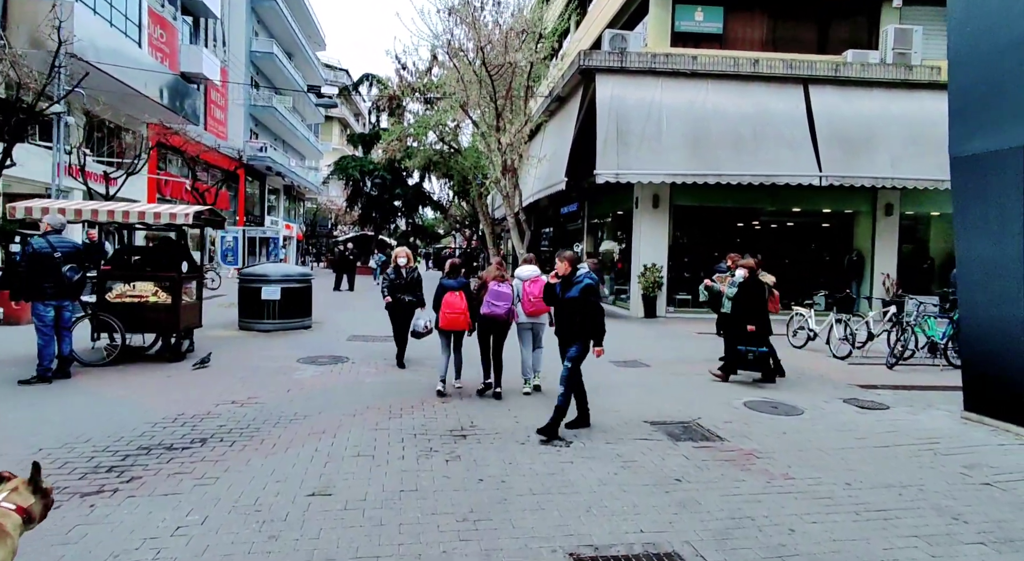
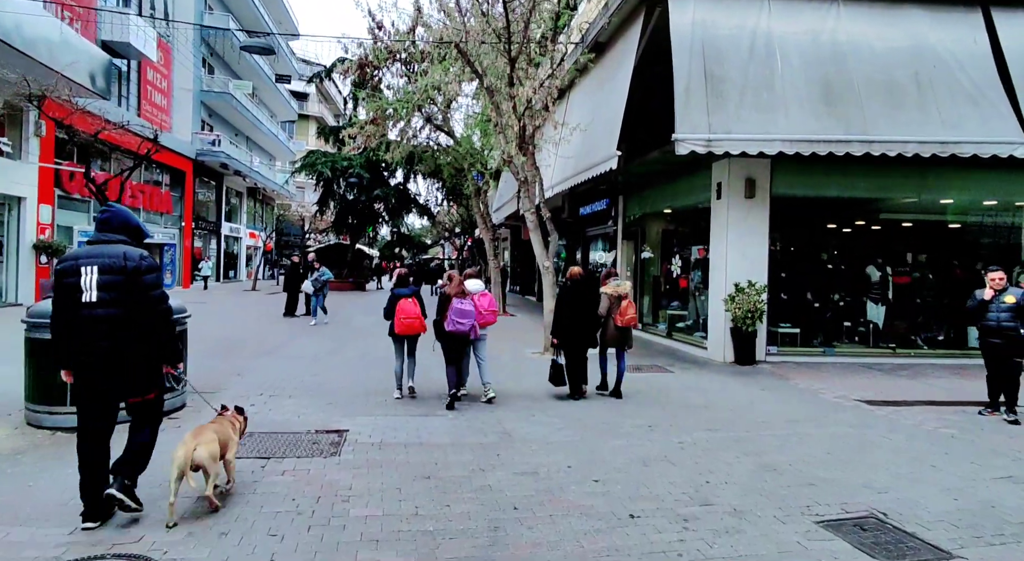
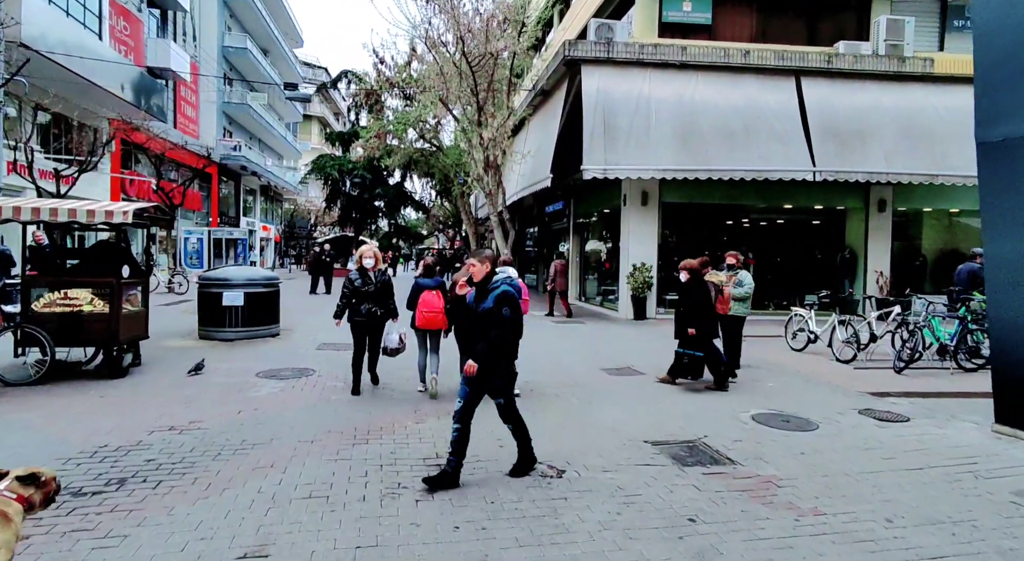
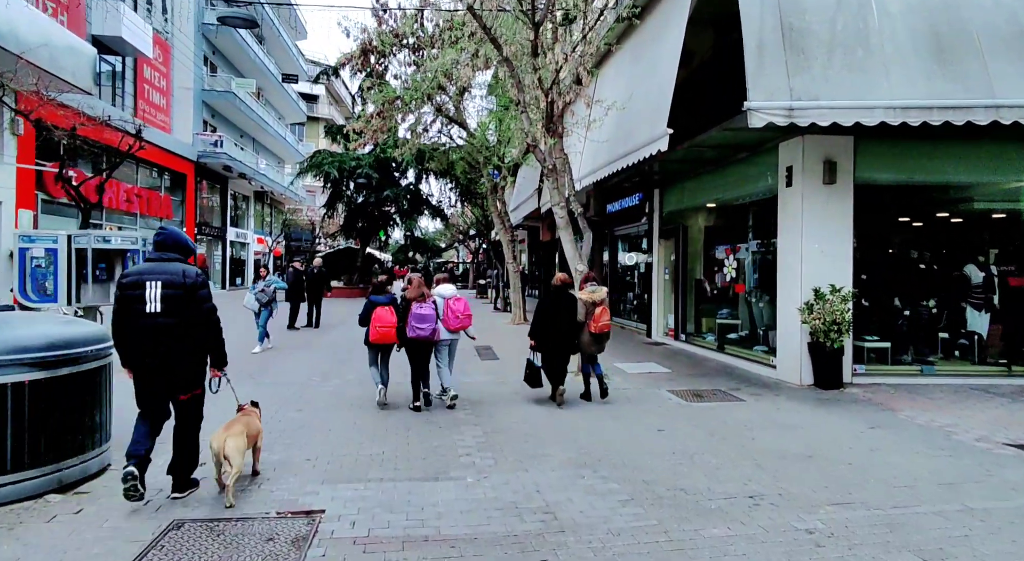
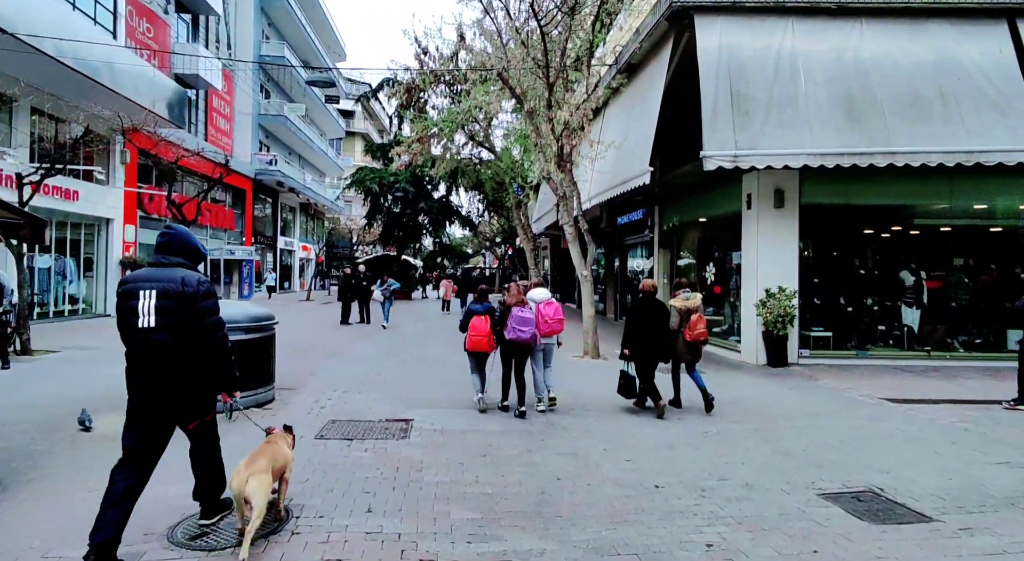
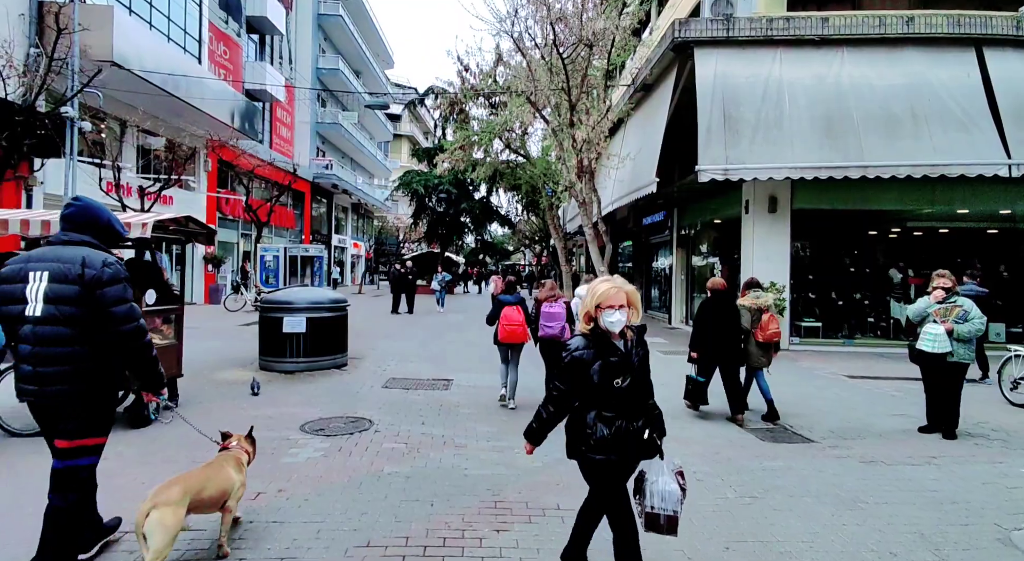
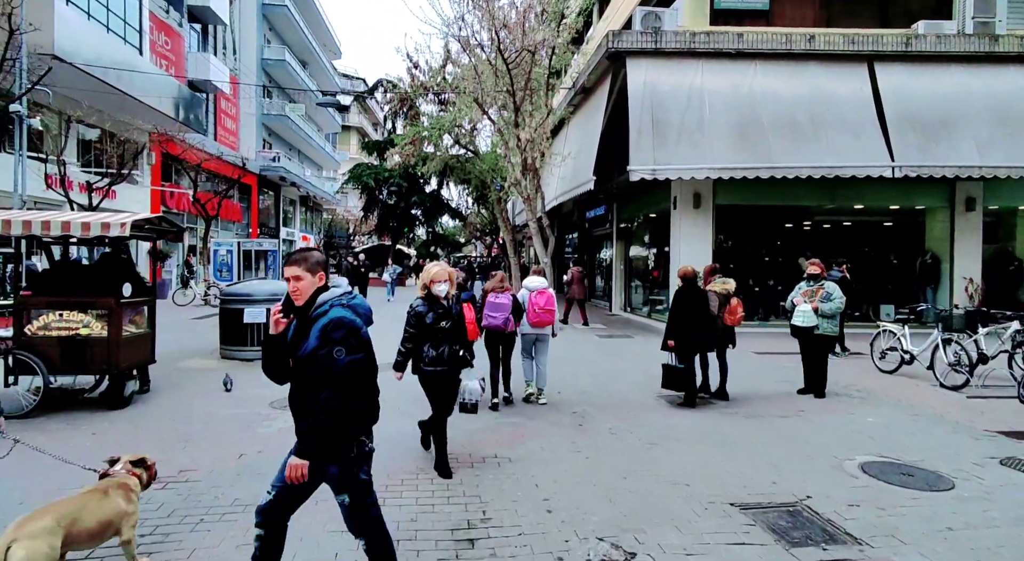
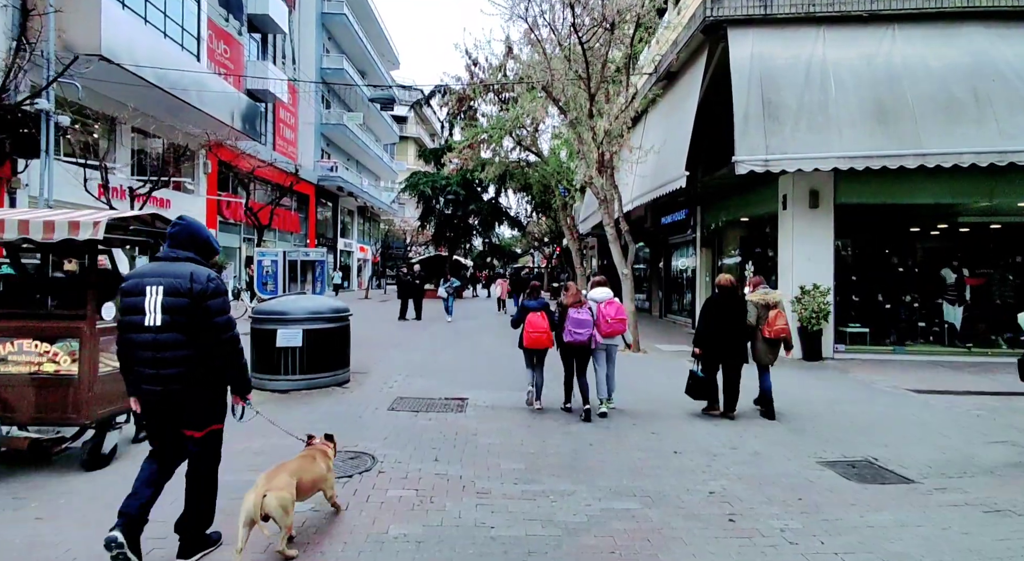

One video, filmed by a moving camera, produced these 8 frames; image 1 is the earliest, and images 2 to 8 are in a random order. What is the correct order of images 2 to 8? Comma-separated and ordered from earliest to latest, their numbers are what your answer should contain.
3, 7, 6, 8, 5, 2, 4
